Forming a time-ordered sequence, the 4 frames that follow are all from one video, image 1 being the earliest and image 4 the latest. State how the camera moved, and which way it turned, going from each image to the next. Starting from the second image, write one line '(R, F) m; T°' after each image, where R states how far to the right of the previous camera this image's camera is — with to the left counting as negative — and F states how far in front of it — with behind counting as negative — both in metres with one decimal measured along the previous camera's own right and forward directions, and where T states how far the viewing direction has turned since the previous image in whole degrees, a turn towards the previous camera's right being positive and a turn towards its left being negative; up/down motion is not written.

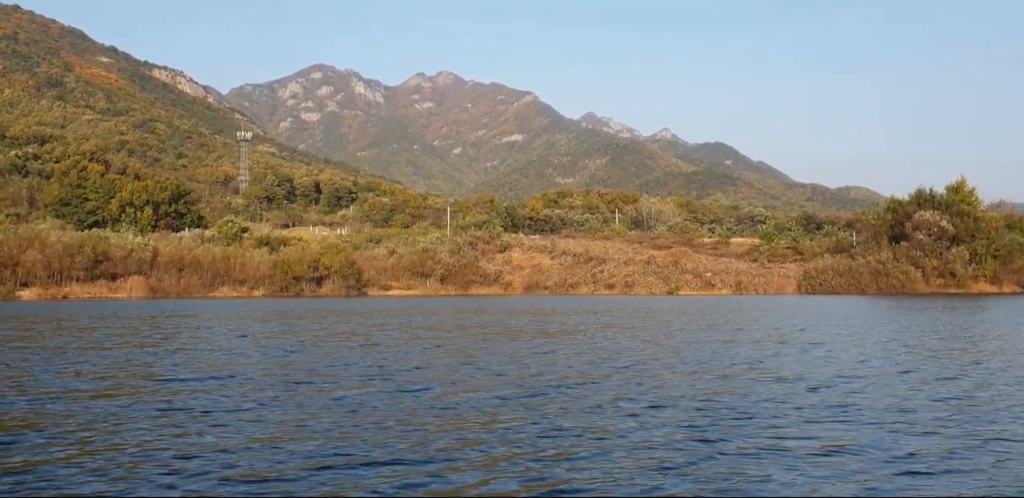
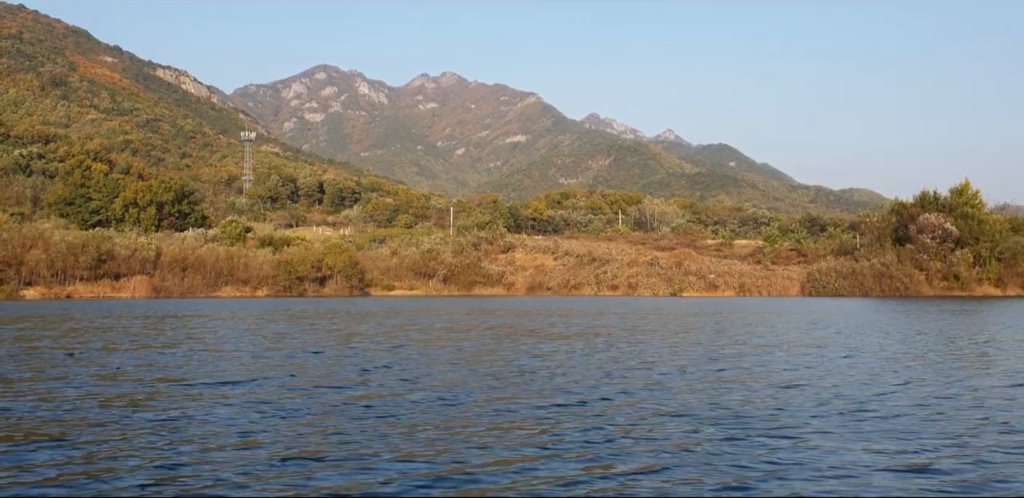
(-1.2, -0.3) m; 0°
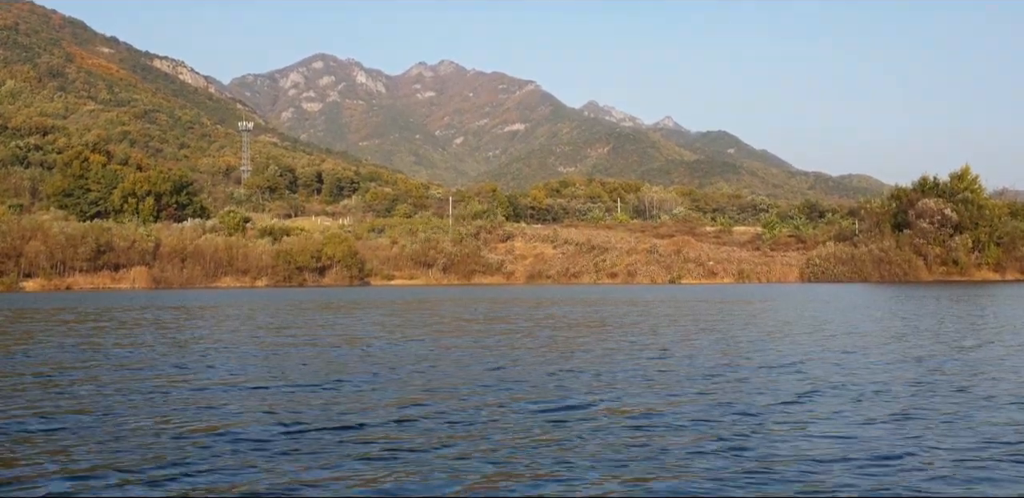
(+0.9, +0.2) m; 0°
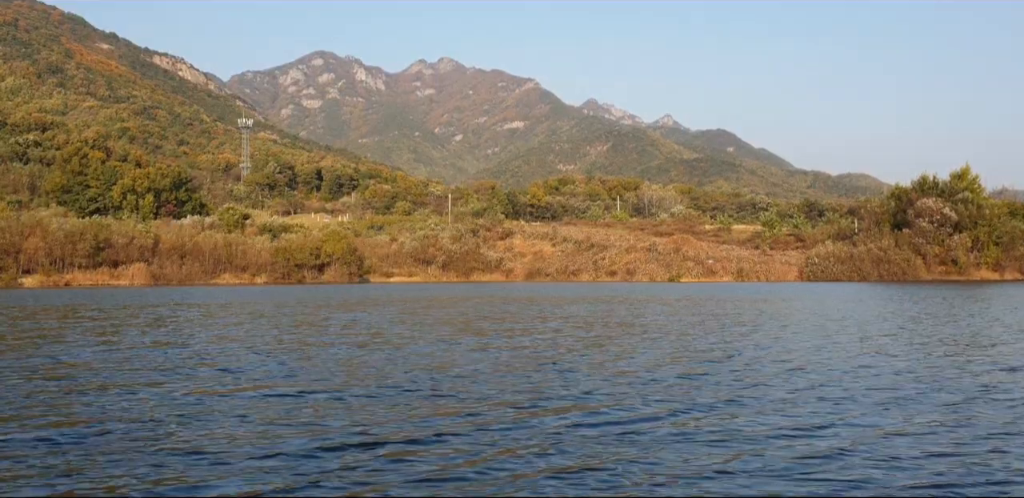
(-0.1, 0.0) m; 0°
